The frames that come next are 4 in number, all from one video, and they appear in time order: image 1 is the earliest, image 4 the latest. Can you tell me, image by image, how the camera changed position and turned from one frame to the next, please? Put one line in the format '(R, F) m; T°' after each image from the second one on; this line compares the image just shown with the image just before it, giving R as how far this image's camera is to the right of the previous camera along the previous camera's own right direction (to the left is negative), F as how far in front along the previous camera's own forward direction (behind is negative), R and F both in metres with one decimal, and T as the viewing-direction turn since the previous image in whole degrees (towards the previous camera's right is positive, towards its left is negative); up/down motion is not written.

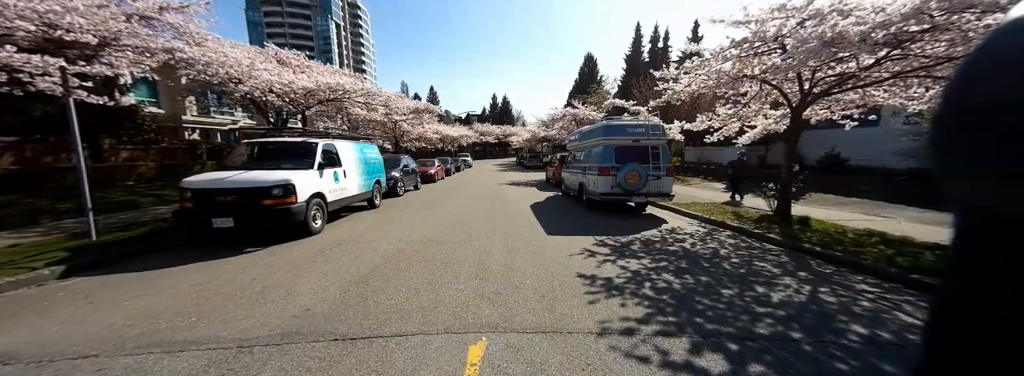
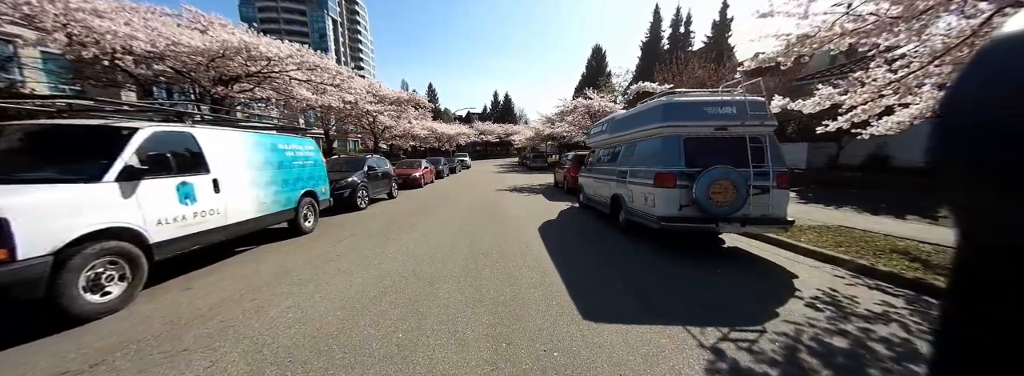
(0.0, +3.4) m; 0°
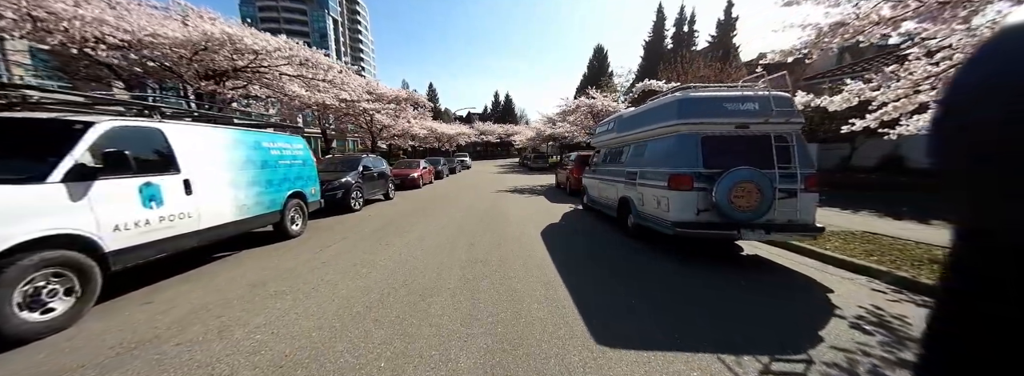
(0.0, +0.4) m; 0°
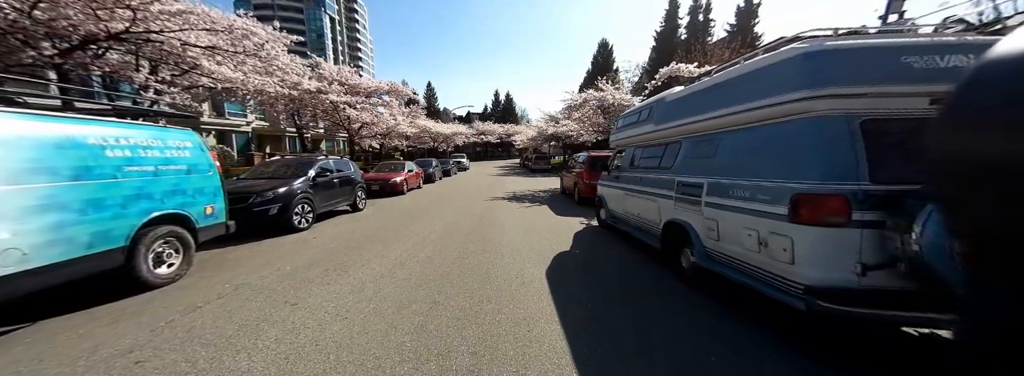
(+0.2, +2.2) m; 0°
